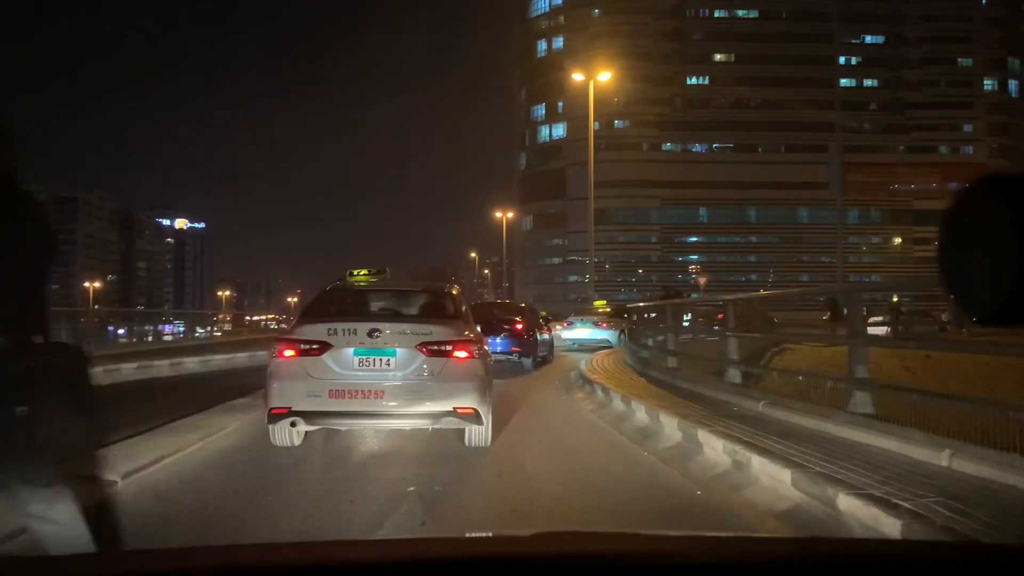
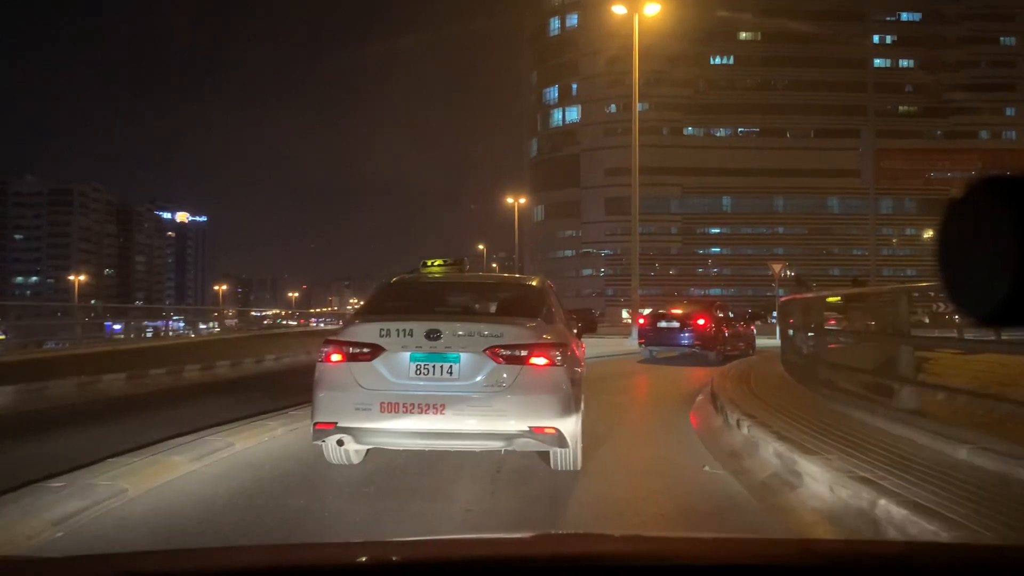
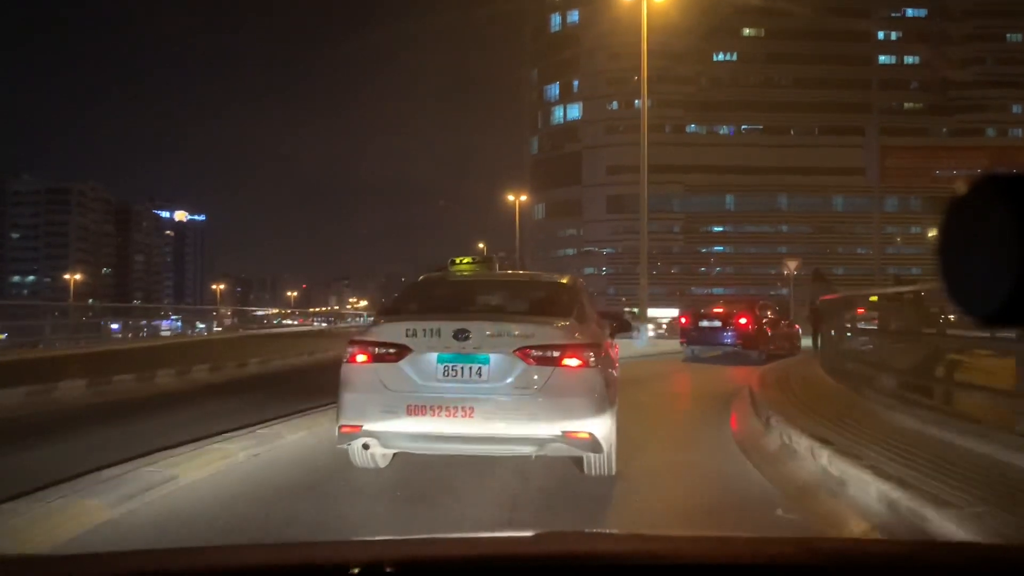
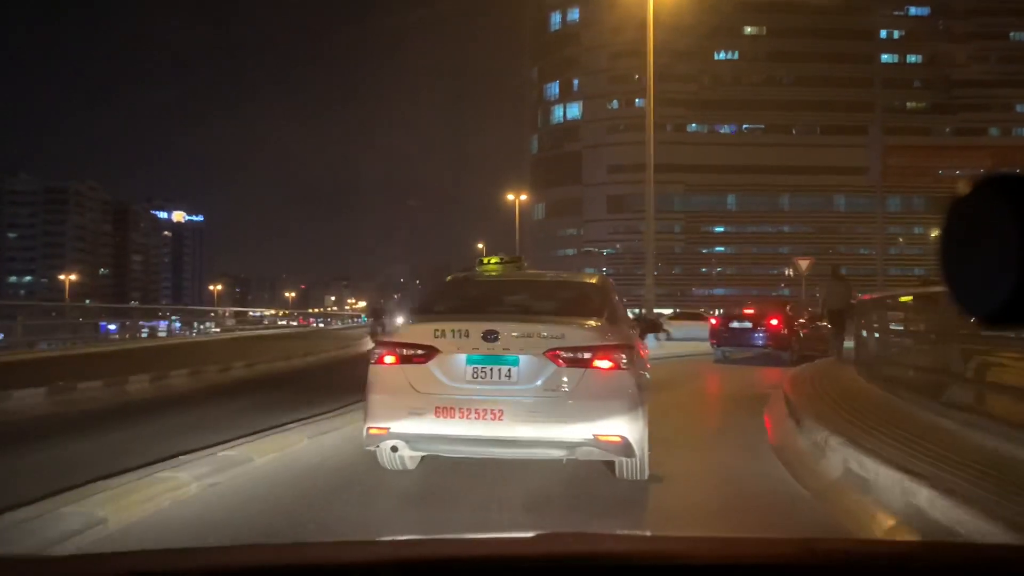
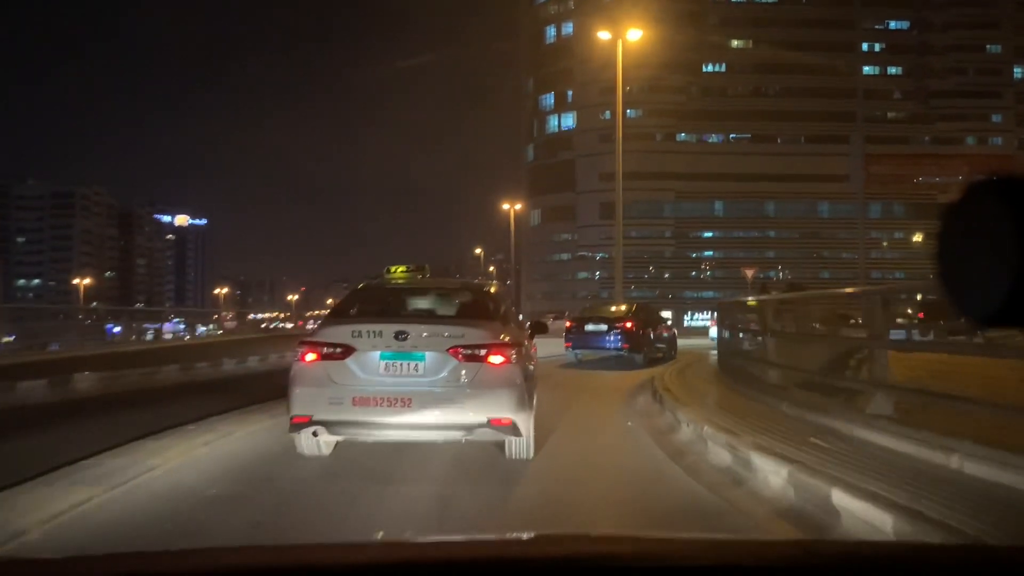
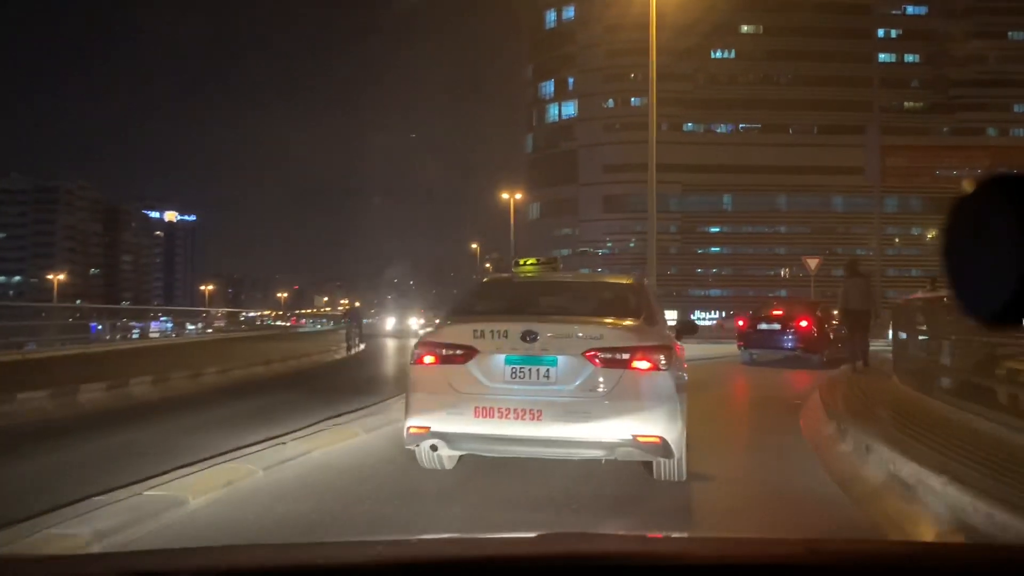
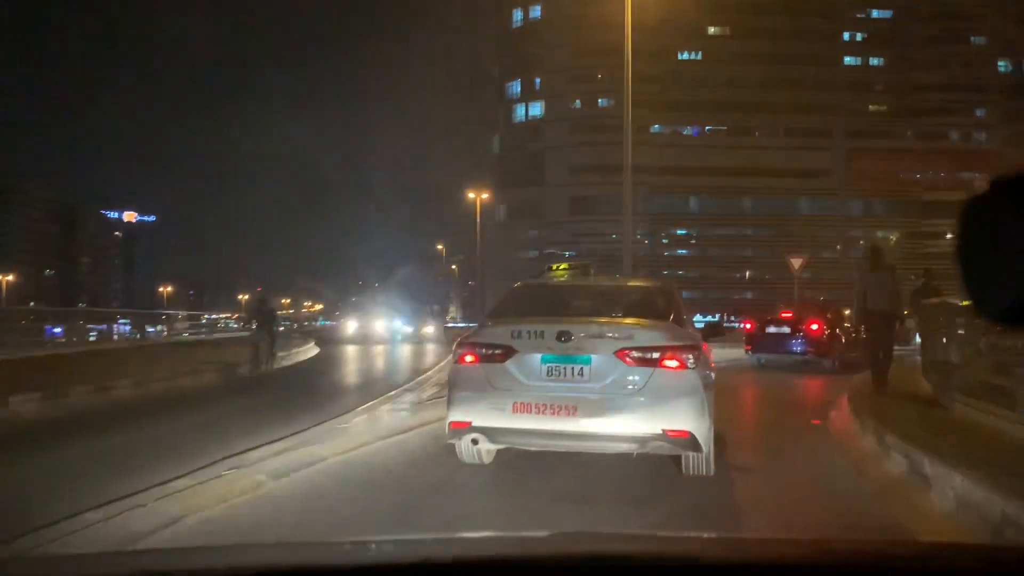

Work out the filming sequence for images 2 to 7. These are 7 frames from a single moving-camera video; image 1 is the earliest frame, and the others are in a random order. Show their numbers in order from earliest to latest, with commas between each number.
5, 2, 3, 4, 6, 7
